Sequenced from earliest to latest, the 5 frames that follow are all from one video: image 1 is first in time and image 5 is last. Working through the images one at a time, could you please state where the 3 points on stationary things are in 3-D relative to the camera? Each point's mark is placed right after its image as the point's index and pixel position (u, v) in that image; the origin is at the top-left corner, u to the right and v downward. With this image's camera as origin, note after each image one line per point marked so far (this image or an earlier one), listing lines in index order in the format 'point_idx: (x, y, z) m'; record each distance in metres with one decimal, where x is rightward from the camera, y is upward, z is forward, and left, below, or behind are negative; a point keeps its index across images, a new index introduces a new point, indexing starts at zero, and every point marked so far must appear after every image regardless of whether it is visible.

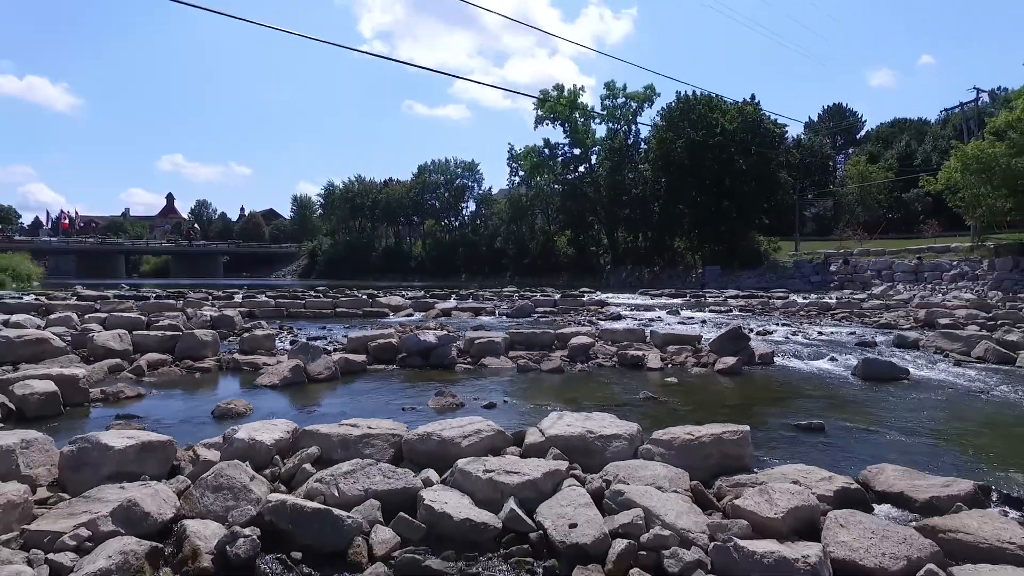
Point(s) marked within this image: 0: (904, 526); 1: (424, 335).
0: (+2.8, -1.7, +4.7) m
1: (-1.8, -0.9, +13.1) m
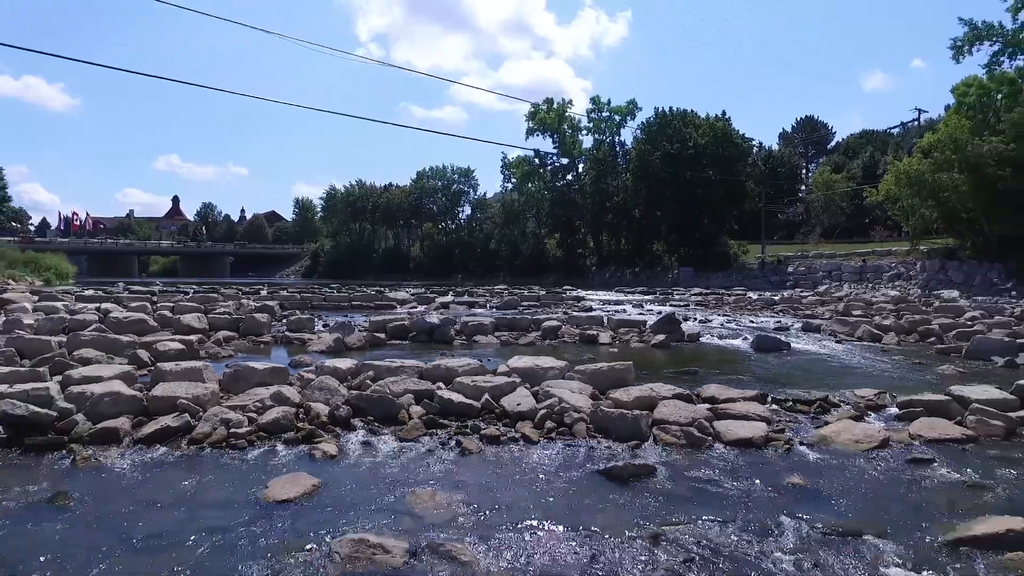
0: (+2.5, -1.6, +8.7) m
1: (-2.2, -0.8, +17.1) m
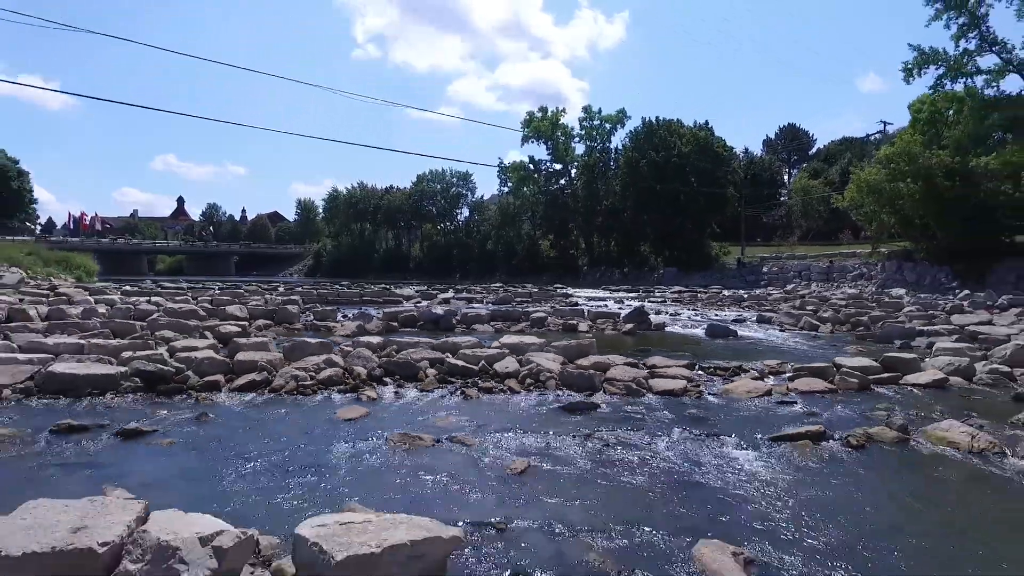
0: (+2.3, -1.5, +11.7) m
1: (-2.4, -0.7, +20.1) m
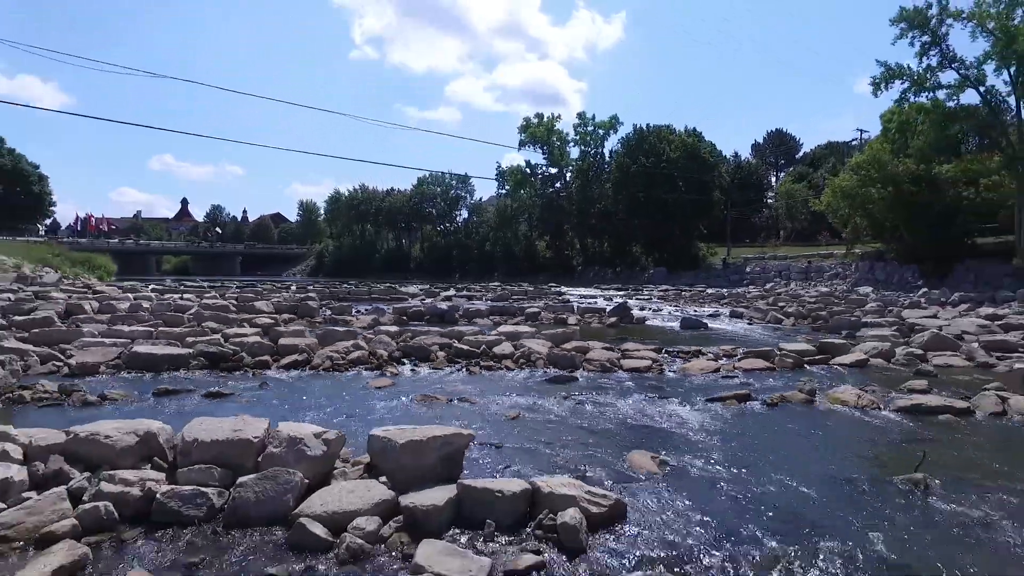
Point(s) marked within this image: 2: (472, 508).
0: (+2.2, -1.4, +14.1) m
1: (-2.5, -0.6, +22.5) m
2: (-0.3, -1.8, +5.4) m
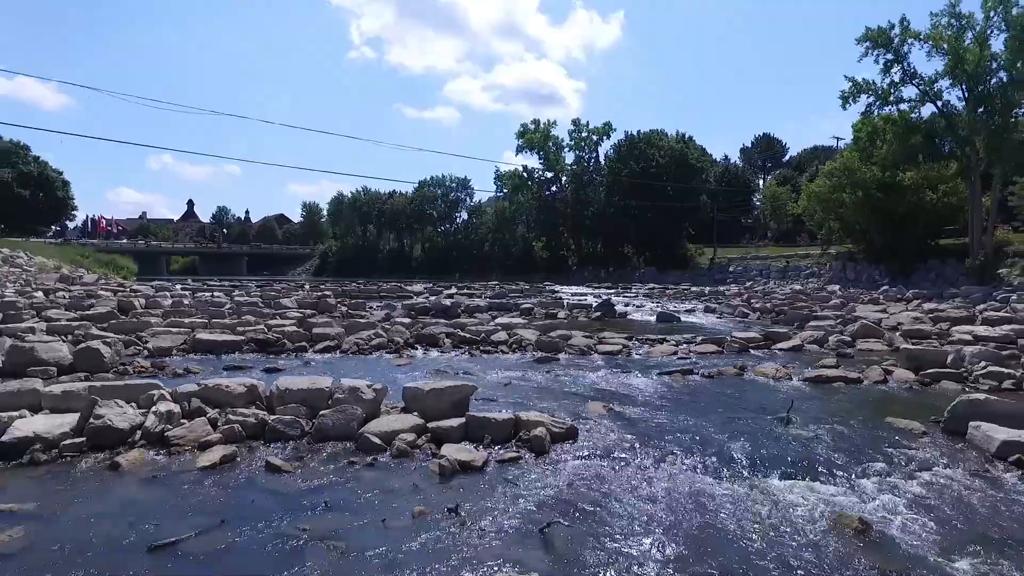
0: (+2.1, -1.3, +16.9) m
1: (-2.6, -0.5, +25.3) m
2: (-0.4, -1.8, +8.2) m
